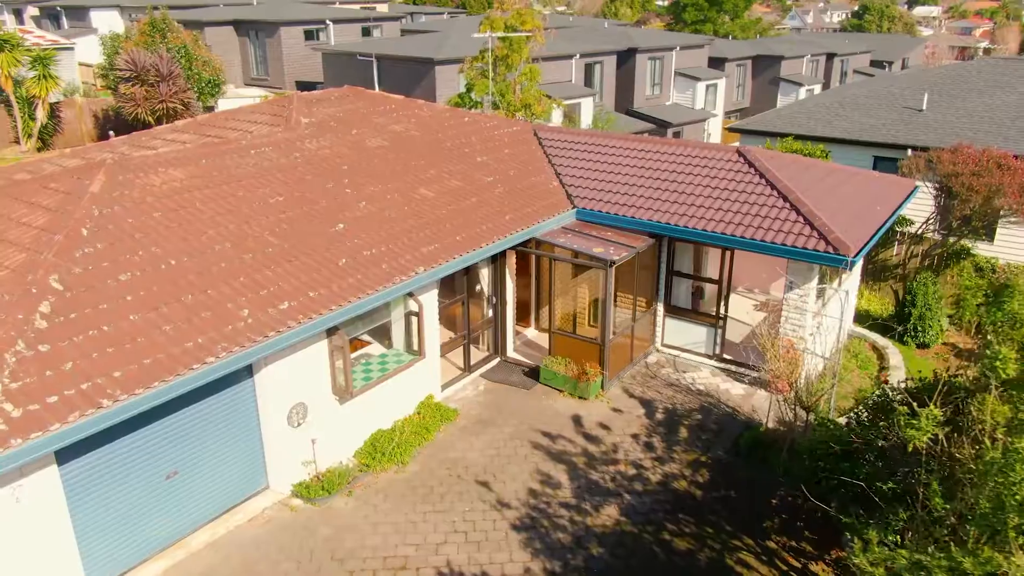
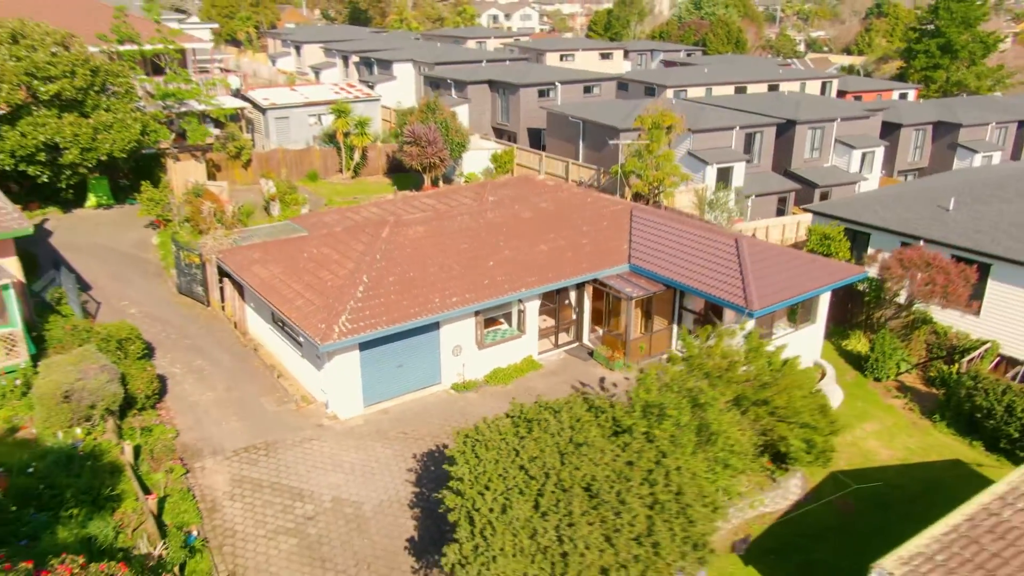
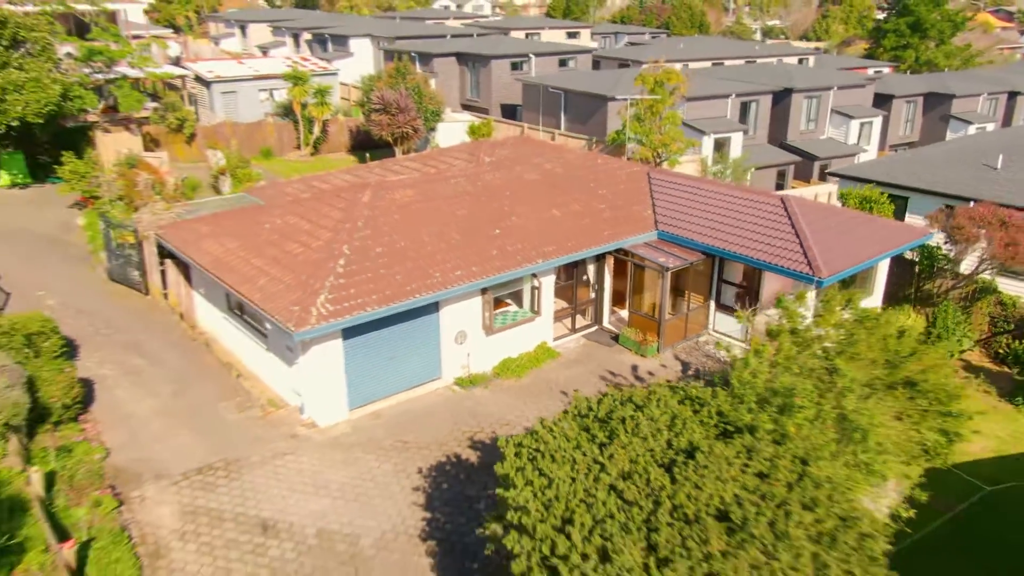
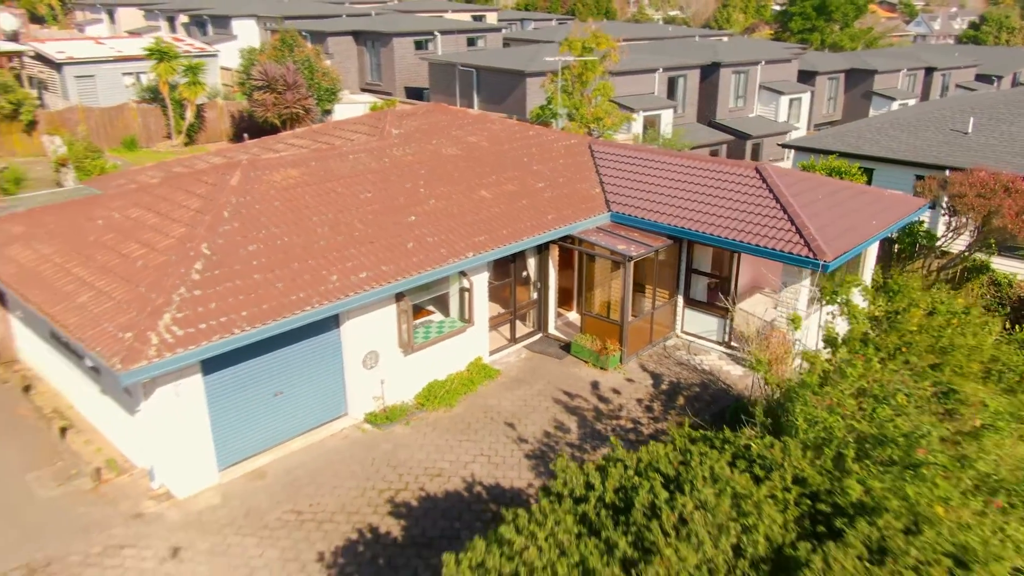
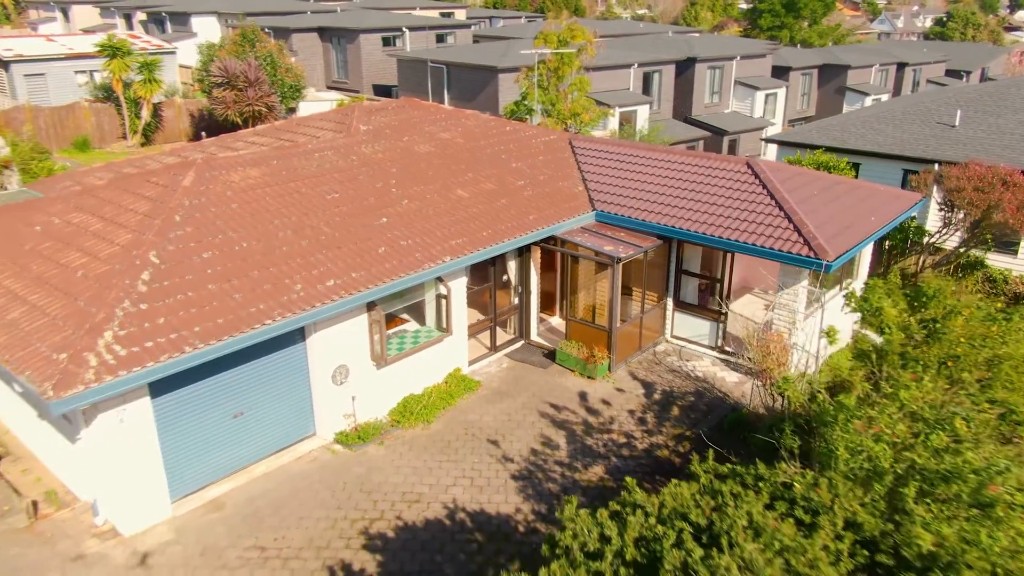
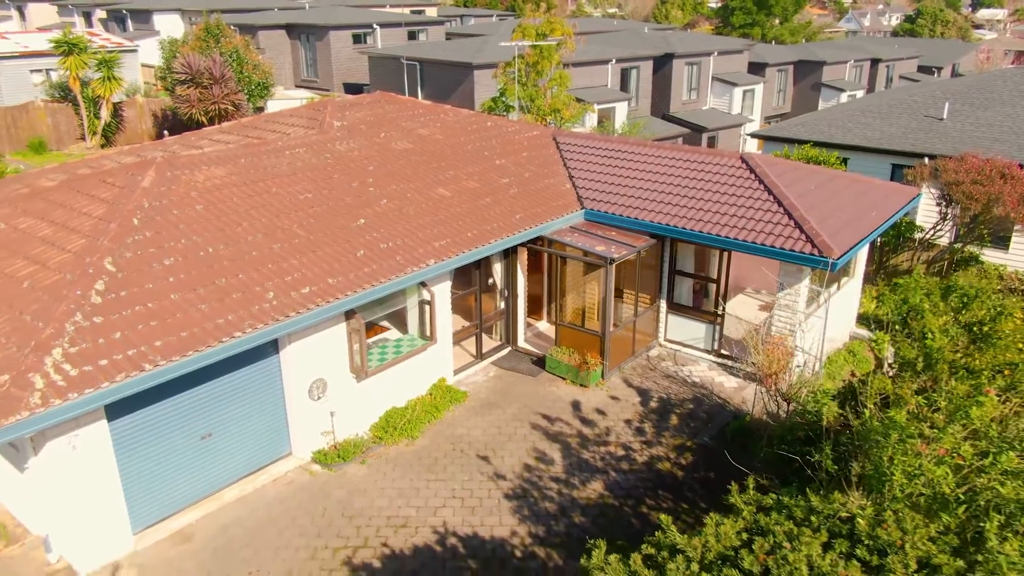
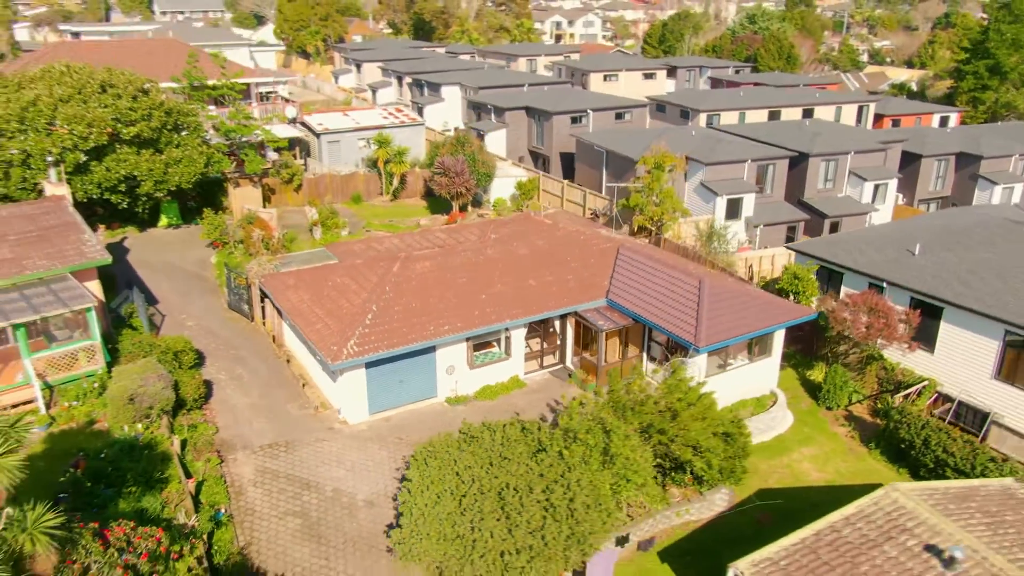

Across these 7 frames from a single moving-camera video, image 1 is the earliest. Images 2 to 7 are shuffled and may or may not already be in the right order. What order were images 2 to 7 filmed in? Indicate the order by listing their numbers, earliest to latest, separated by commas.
6, 5, 4, 3, 2, 7
